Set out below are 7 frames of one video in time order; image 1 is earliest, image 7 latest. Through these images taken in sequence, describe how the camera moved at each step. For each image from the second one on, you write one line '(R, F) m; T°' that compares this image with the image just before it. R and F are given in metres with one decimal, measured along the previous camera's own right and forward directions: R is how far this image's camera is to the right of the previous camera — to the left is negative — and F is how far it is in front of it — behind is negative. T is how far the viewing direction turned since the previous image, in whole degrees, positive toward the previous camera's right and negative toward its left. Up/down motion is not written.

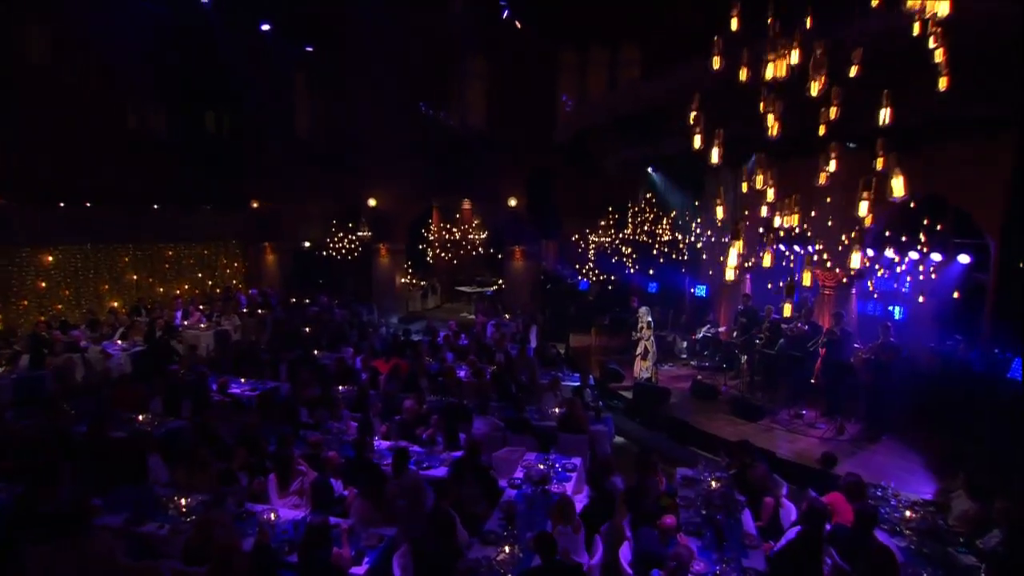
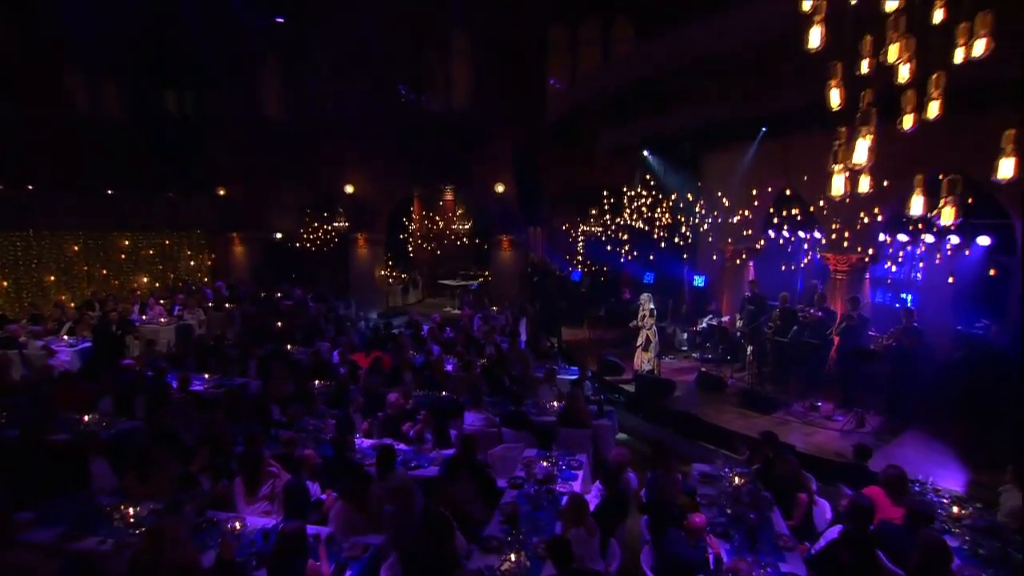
(-0.3, +1.0) m; +2°
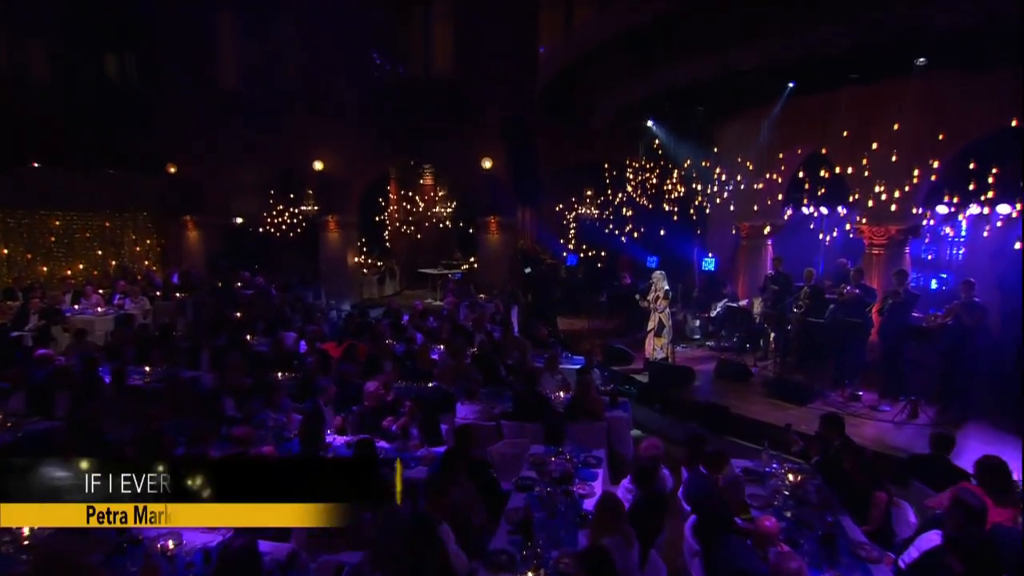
(-0.4, +1.5) m; +2°
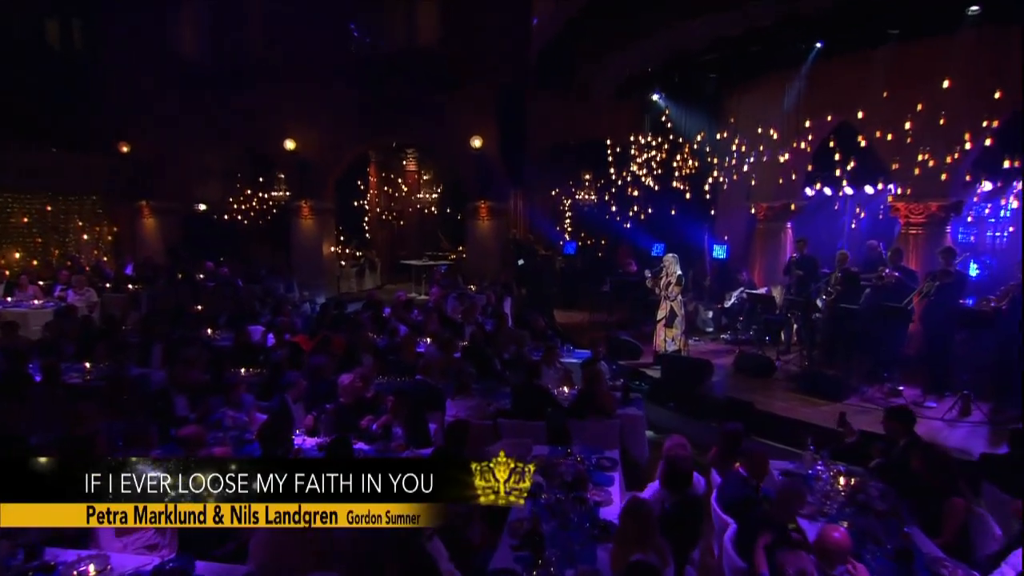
(-0.2, +1.1) m; +2°
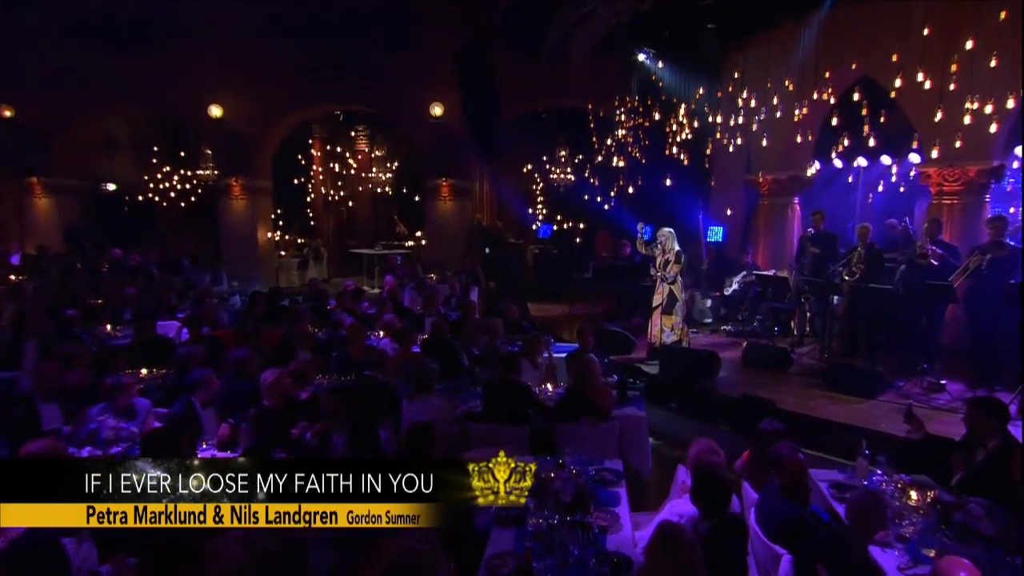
(-0.1, +1.5) m; +3°
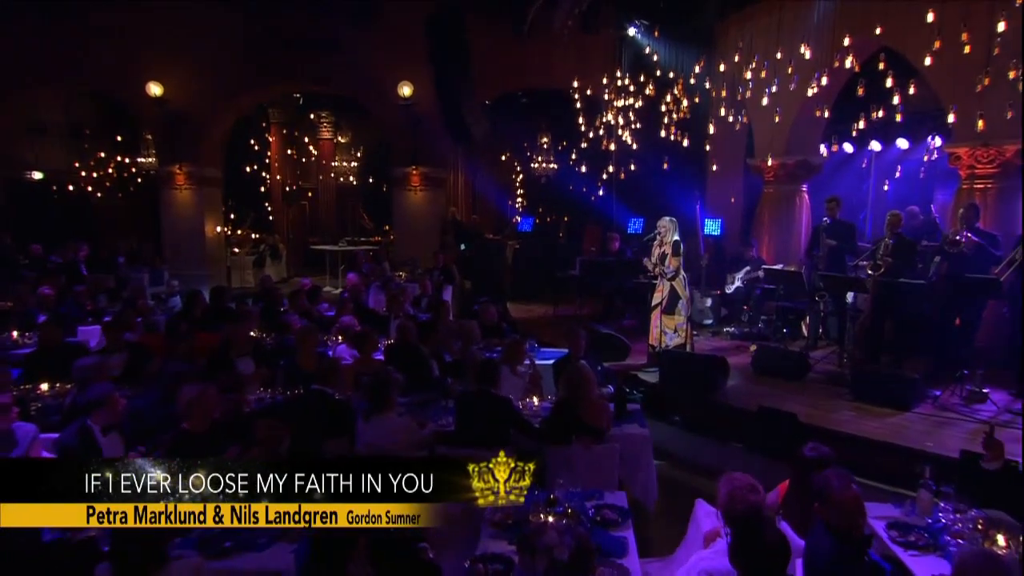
(0.0, +1.0) m; +2°
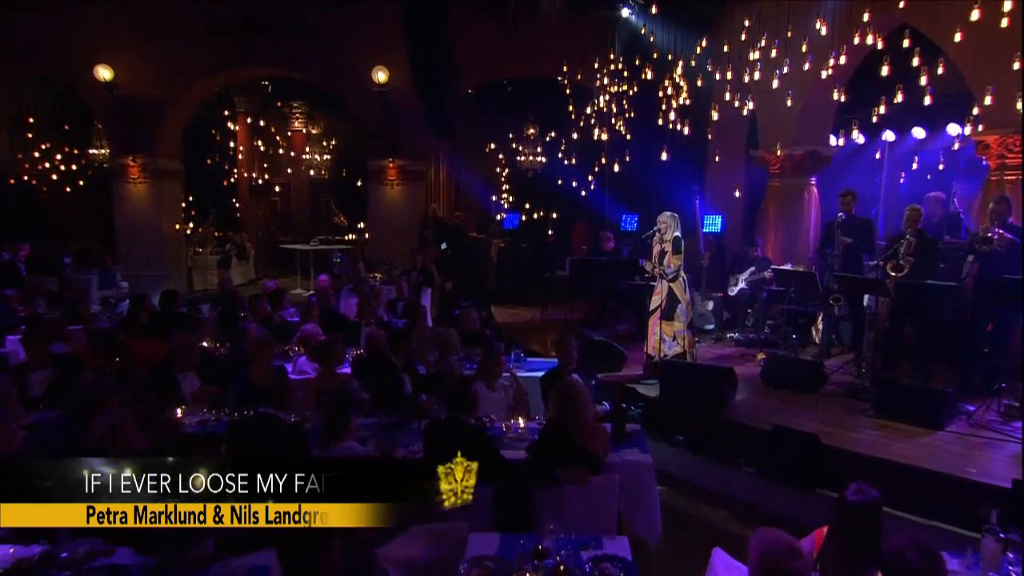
(0.0, +0.7) m; +1°
